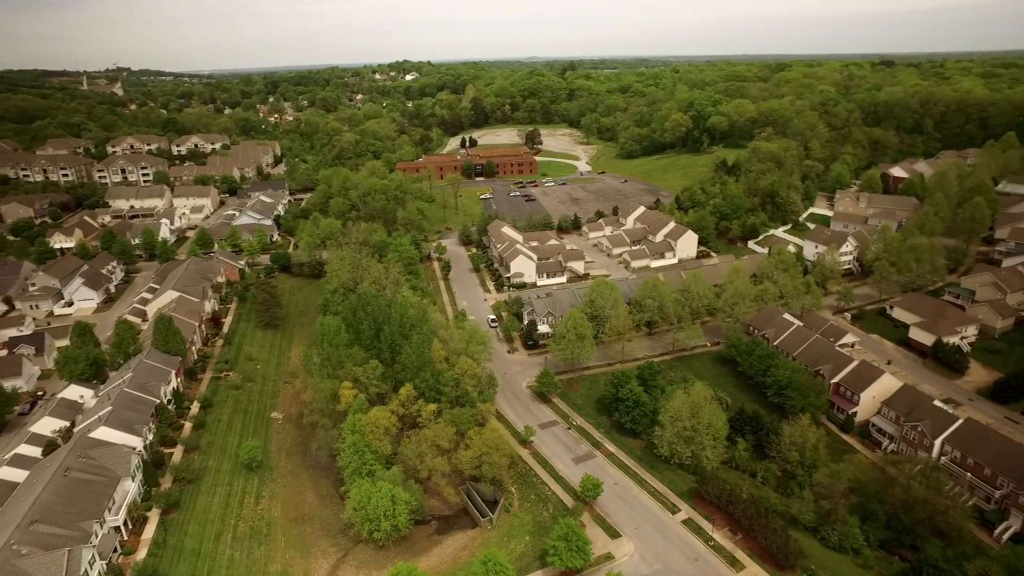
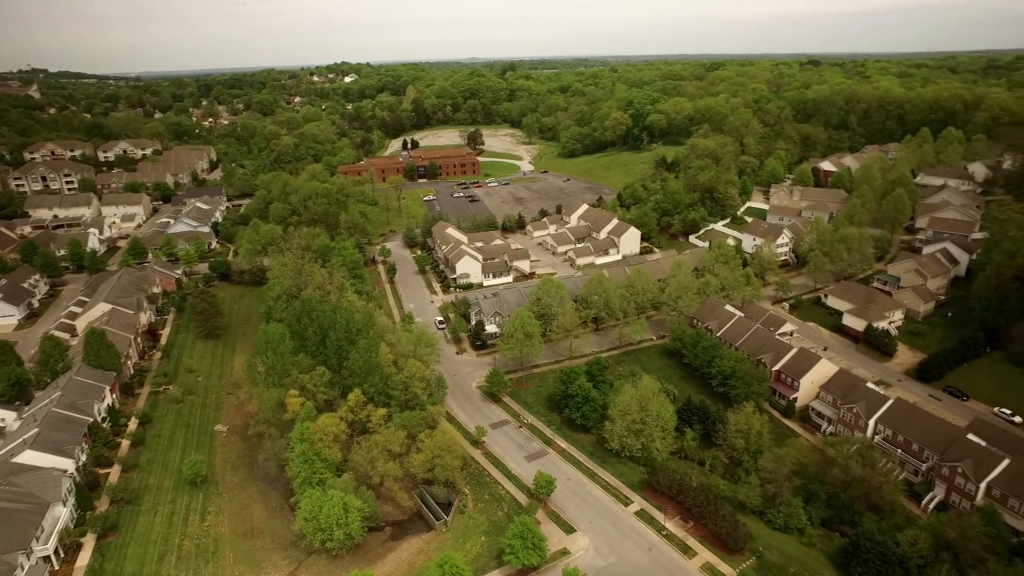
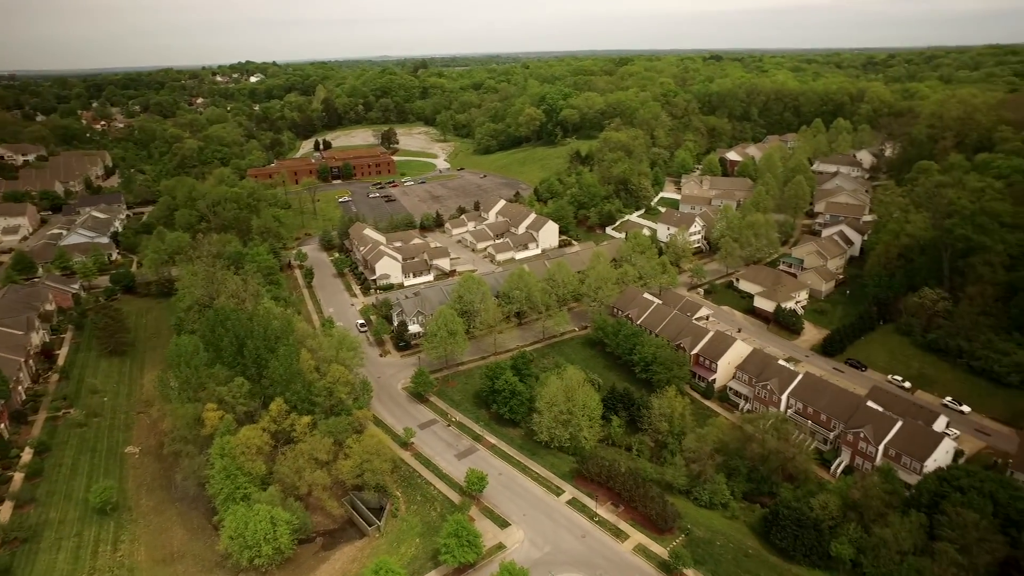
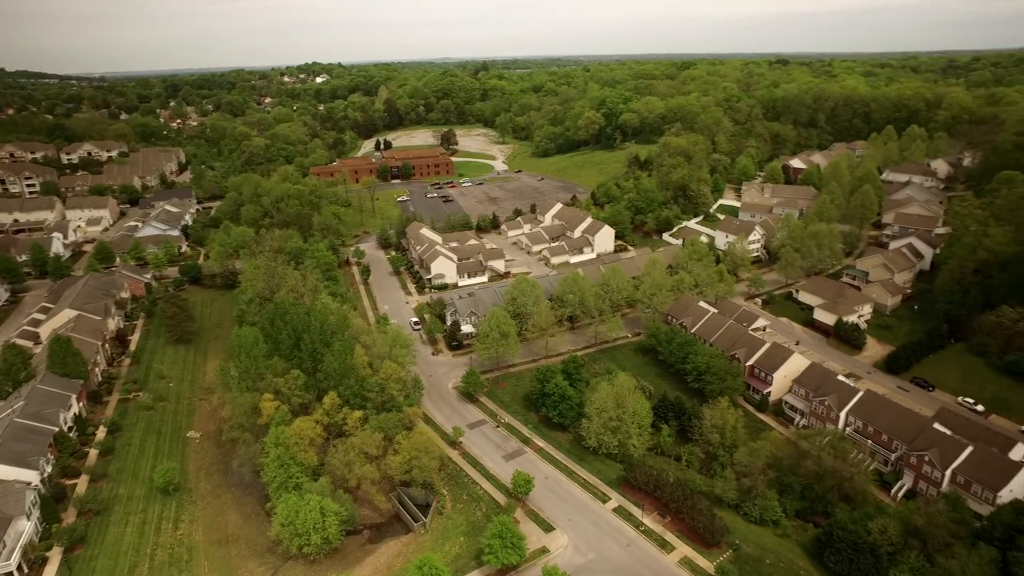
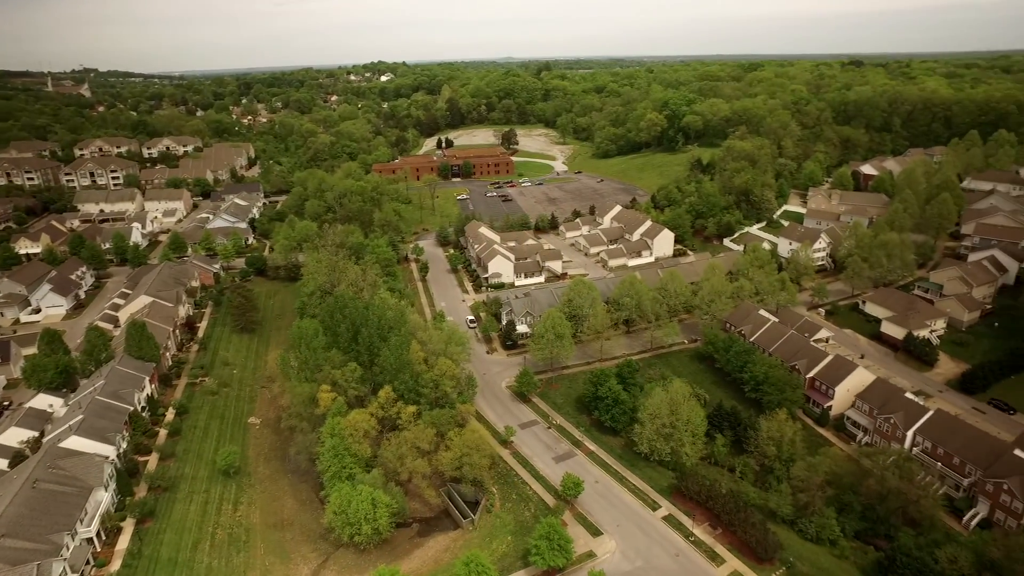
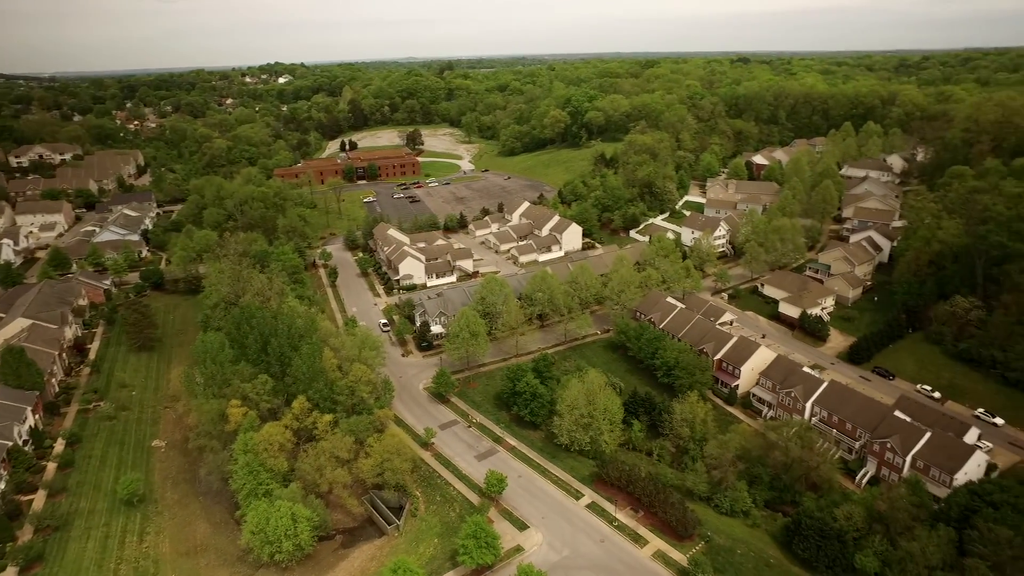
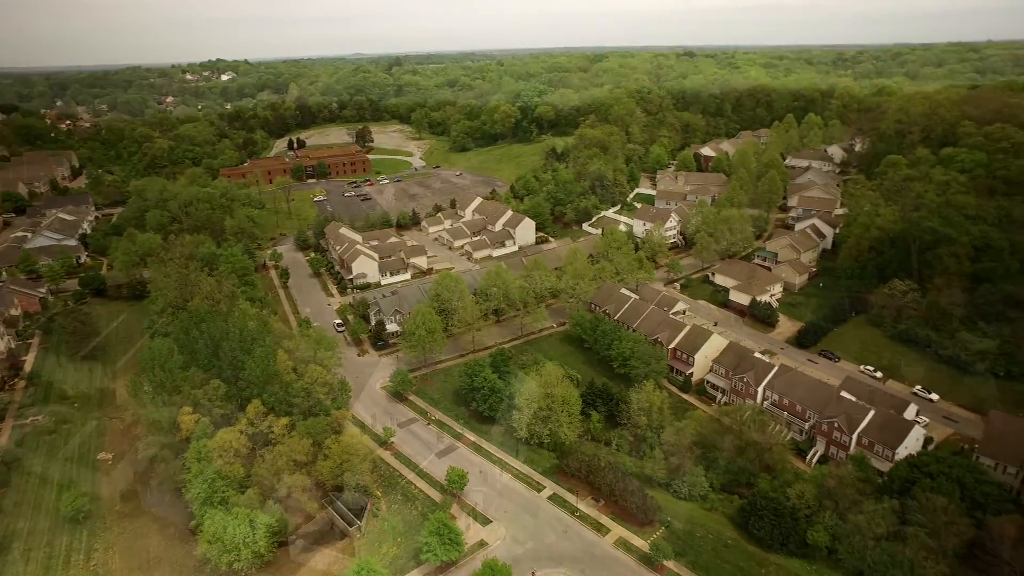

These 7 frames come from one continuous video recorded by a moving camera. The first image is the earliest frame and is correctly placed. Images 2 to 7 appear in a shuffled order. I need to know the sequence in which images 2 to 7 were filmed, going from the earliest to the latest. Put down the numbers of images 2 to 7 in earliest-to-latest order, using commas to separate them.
5, 2, 4, 6, 3, 7
